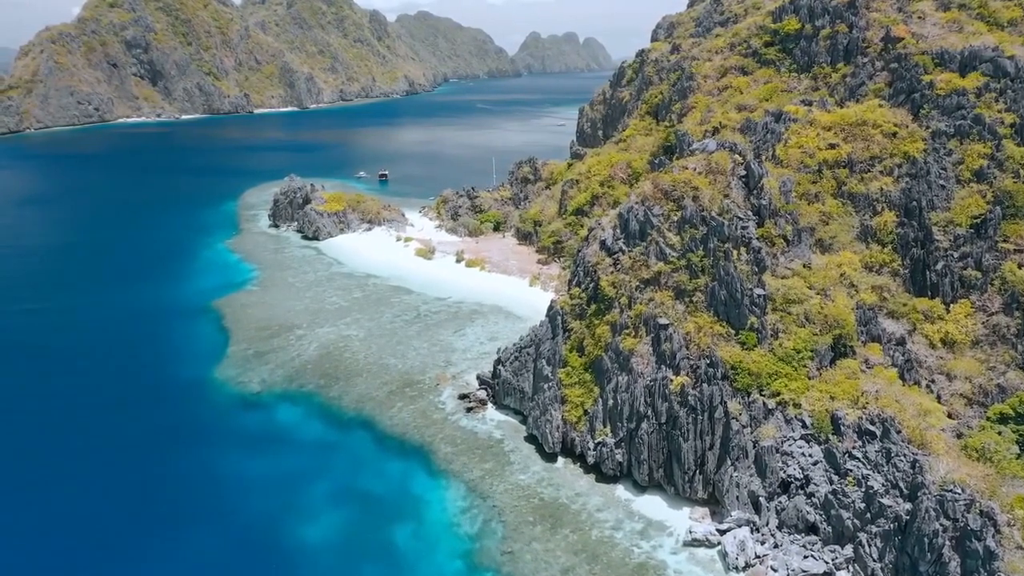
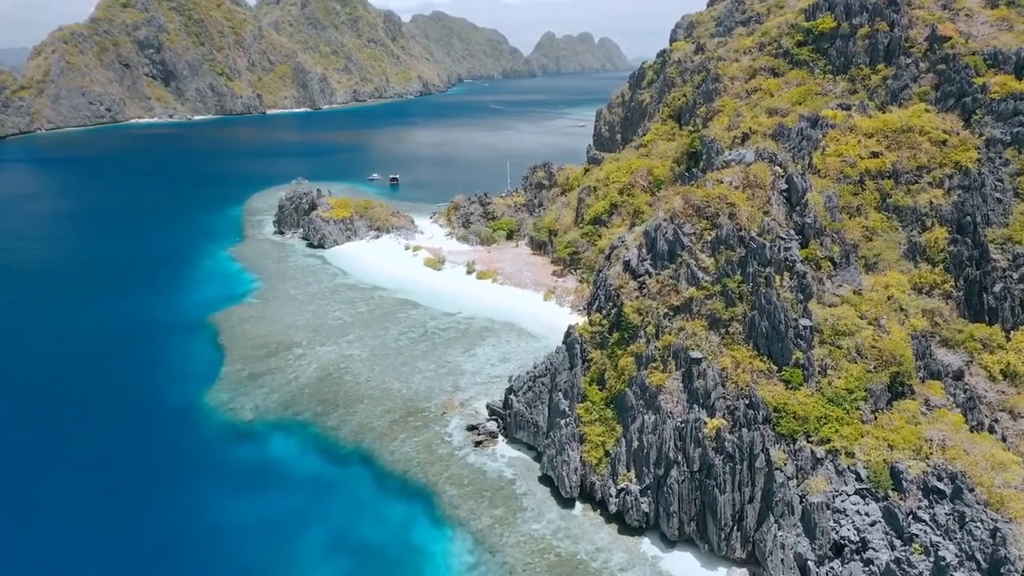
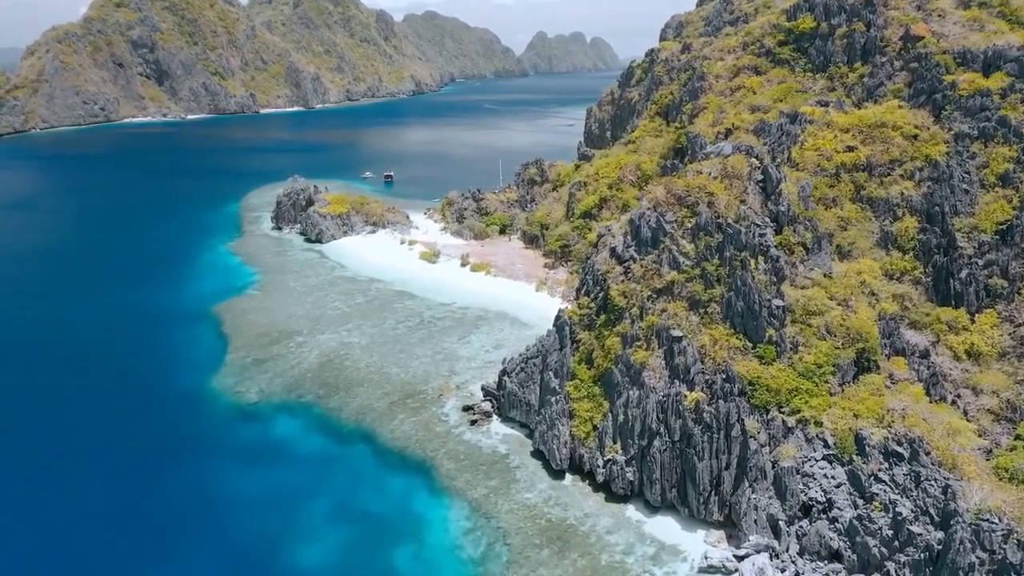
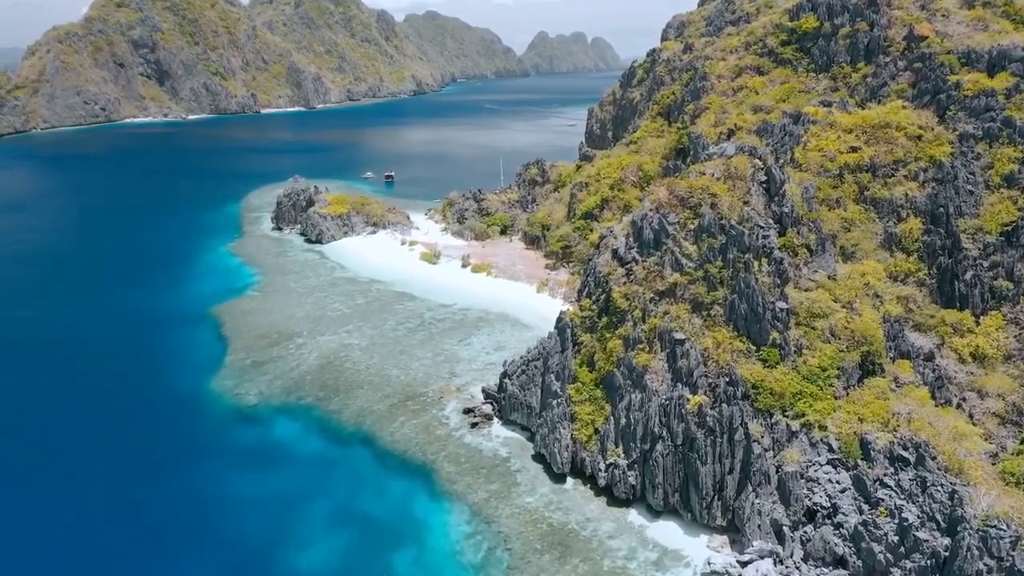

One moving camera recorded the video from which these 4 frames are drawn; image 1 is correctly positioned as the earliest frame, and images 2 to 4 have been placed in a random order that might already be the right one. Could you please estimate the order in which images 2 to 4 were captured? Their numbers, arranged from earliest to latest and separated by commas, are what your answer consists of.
3, 4, 2
